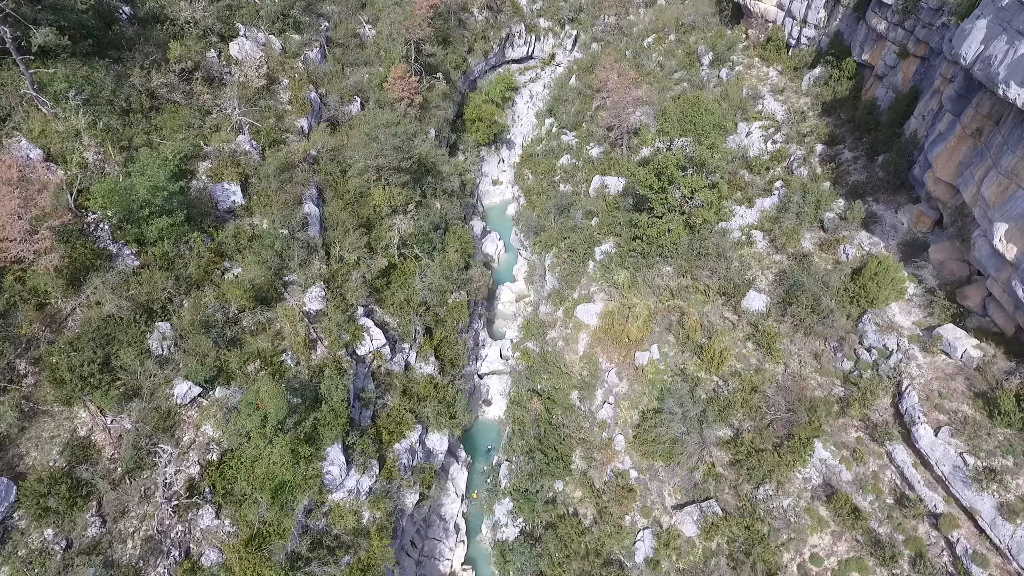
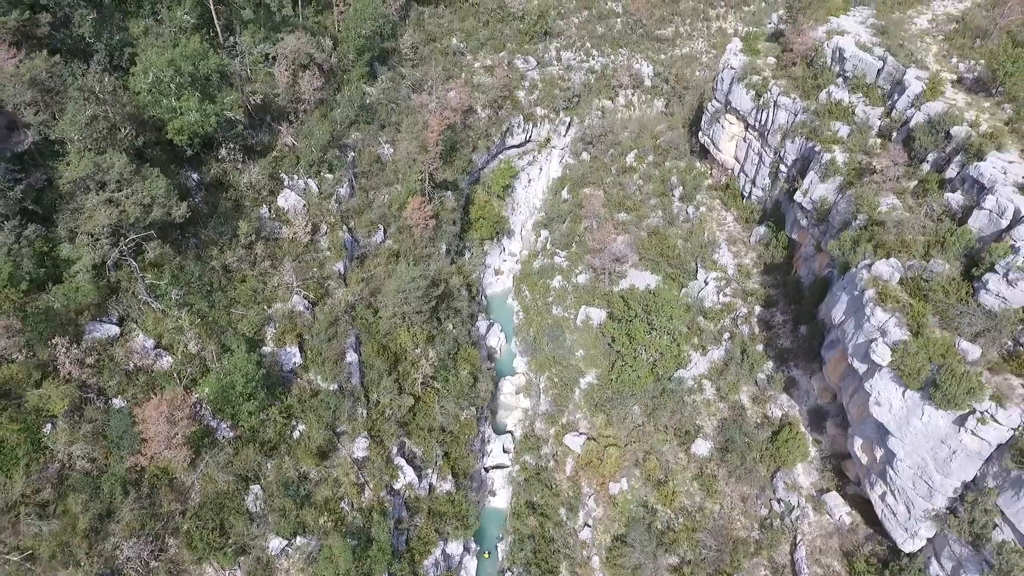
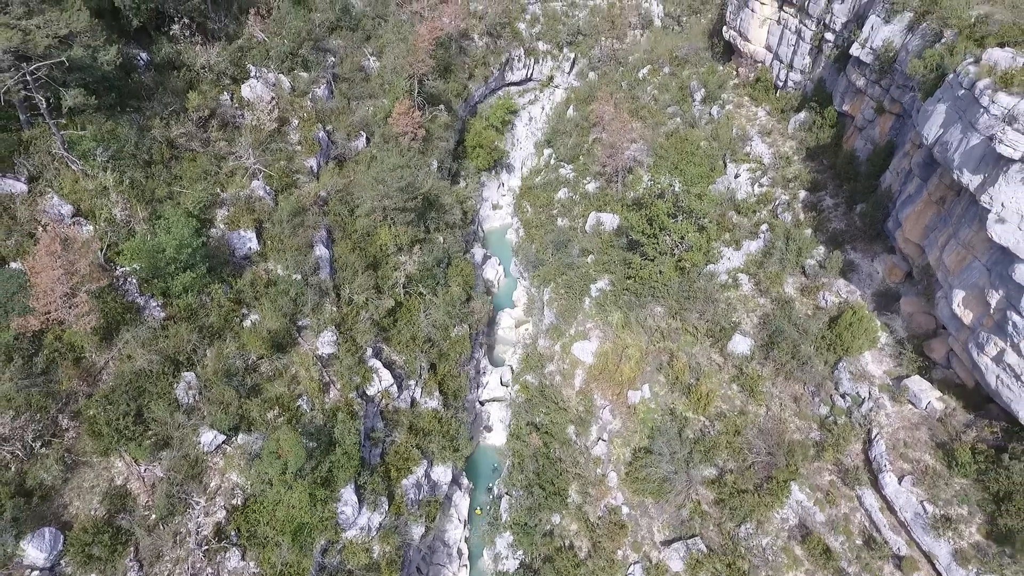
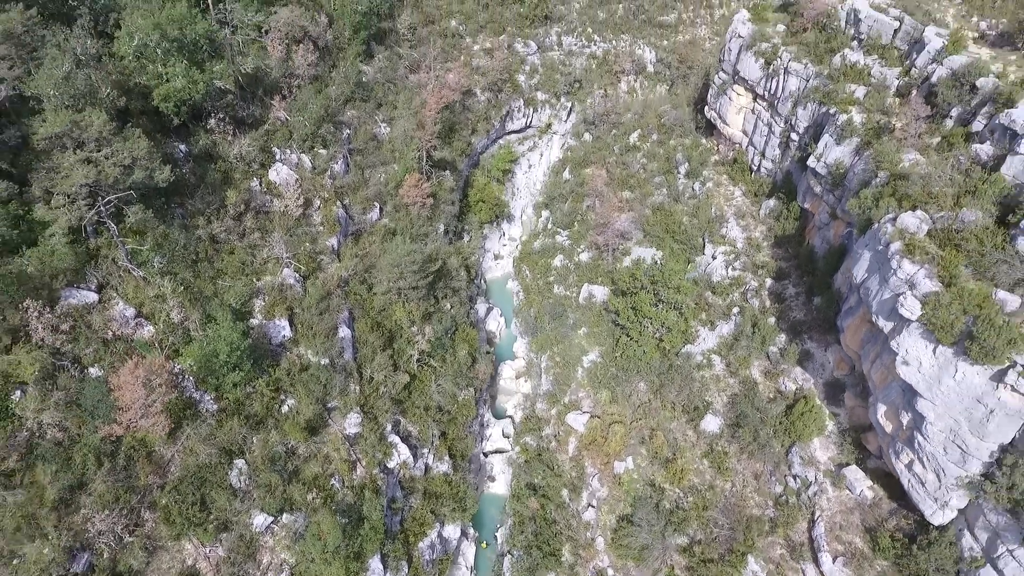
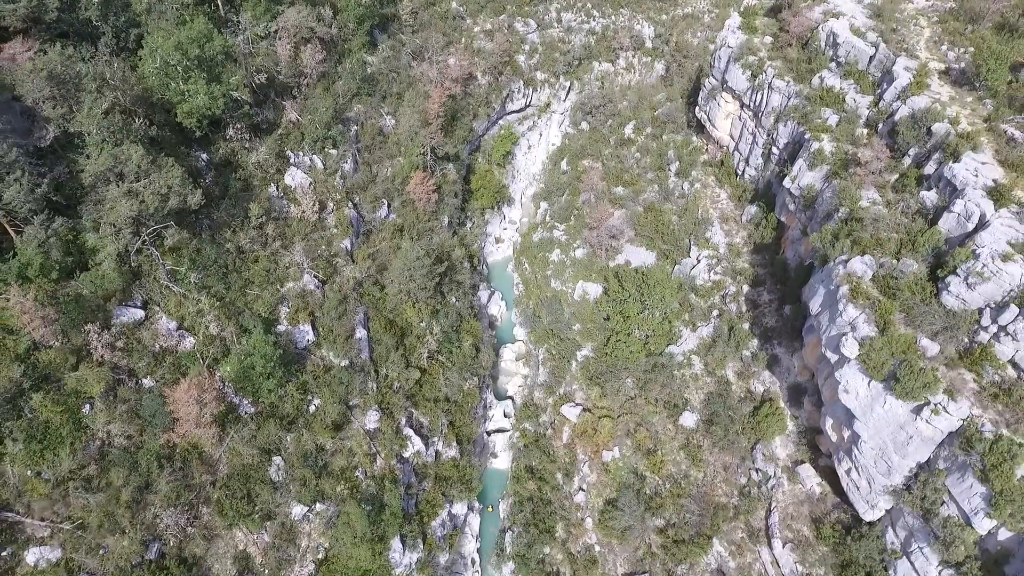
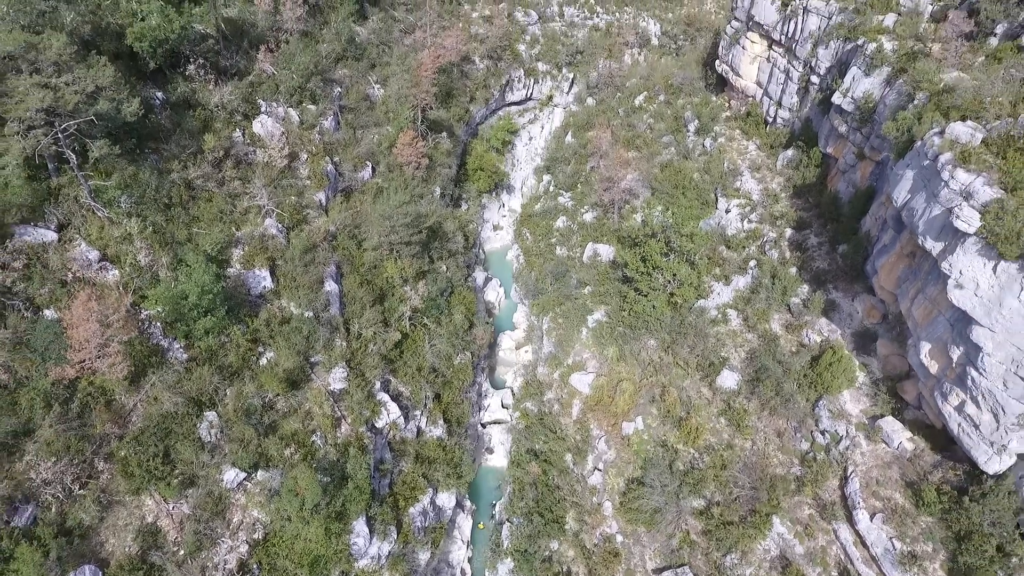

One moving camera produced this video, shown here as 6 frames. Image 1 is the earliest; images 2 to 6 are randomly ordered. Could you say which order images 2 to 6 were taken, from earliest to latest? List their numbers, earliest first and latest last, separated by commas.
3, 6, 4, 2, 5
